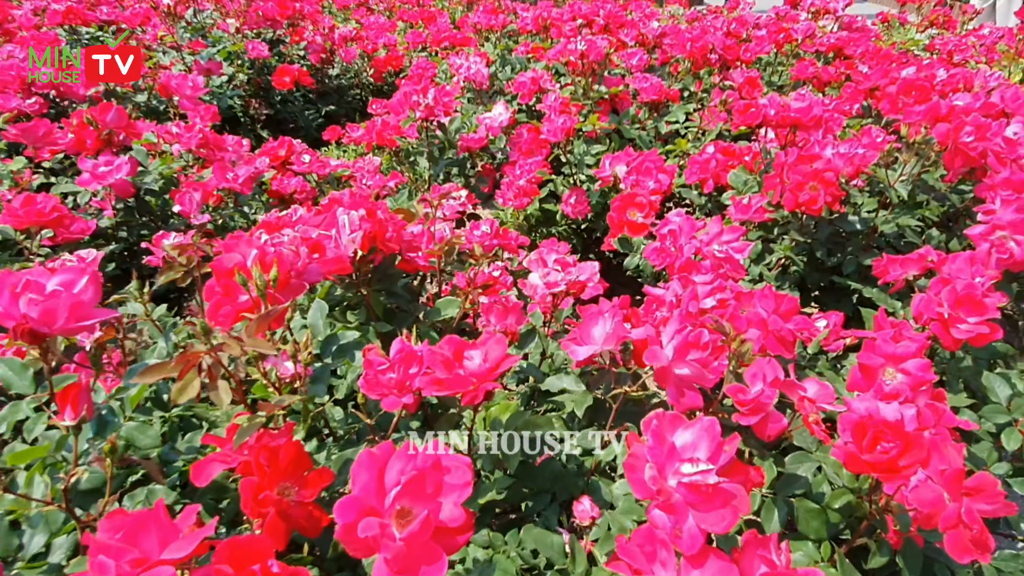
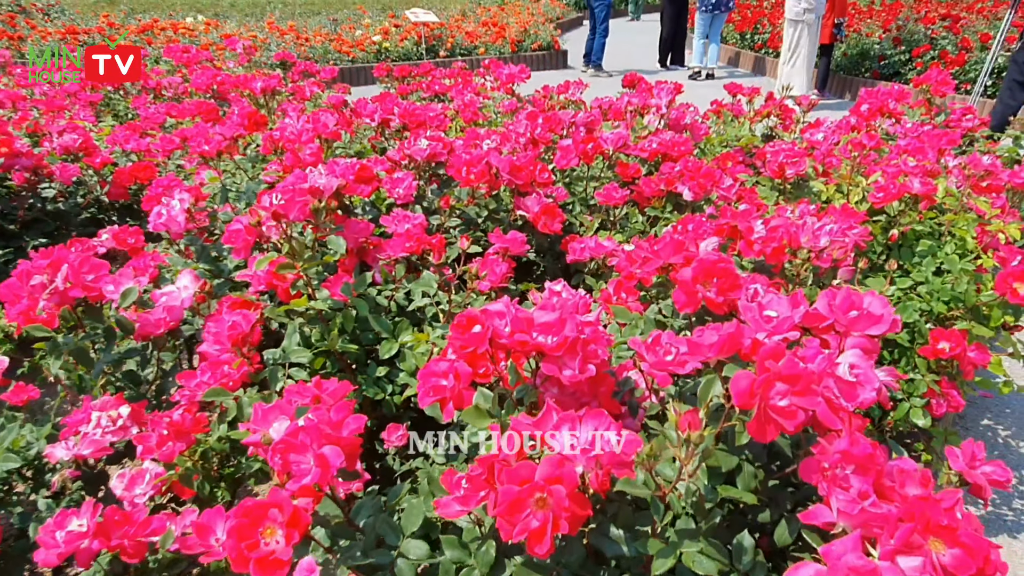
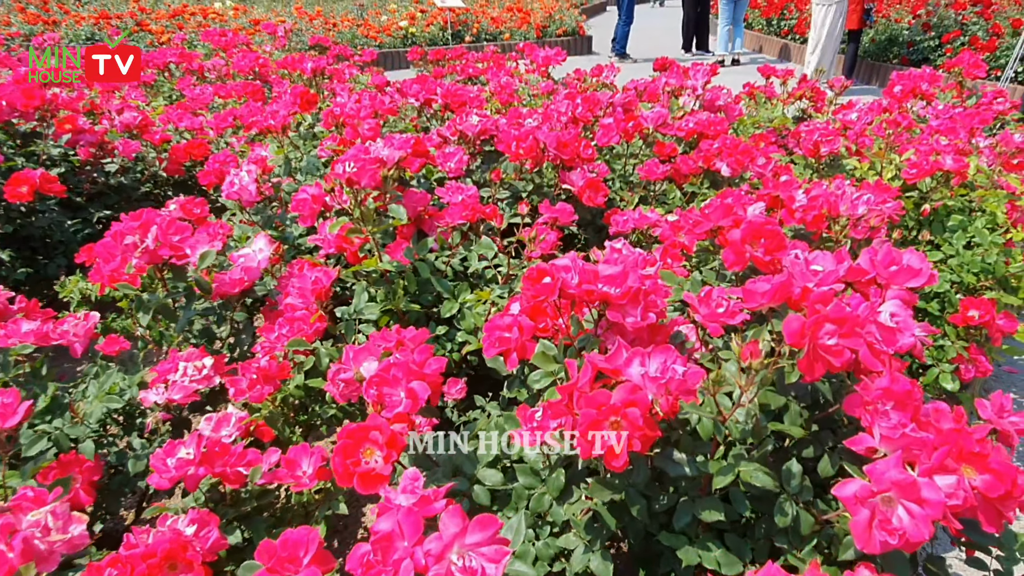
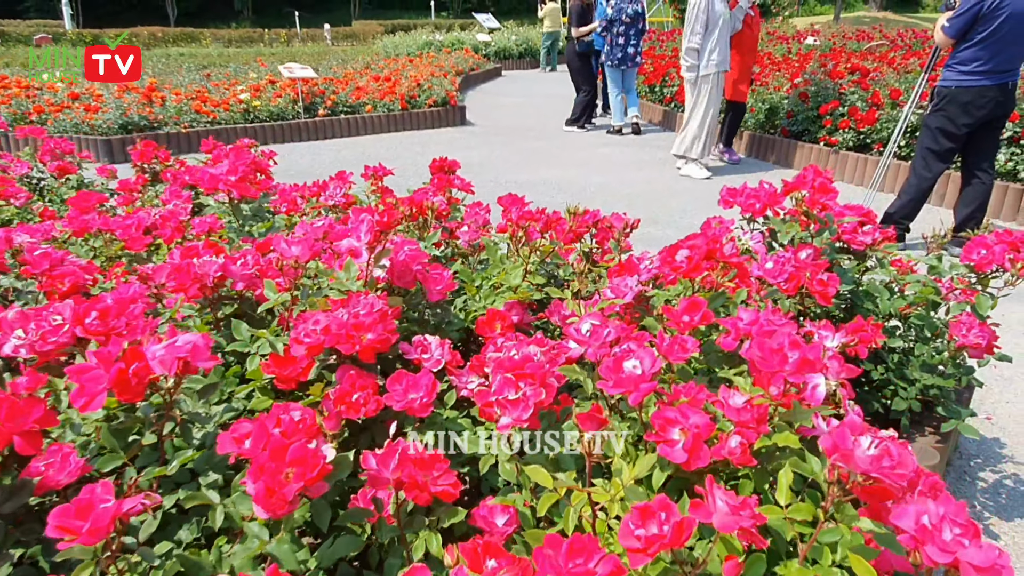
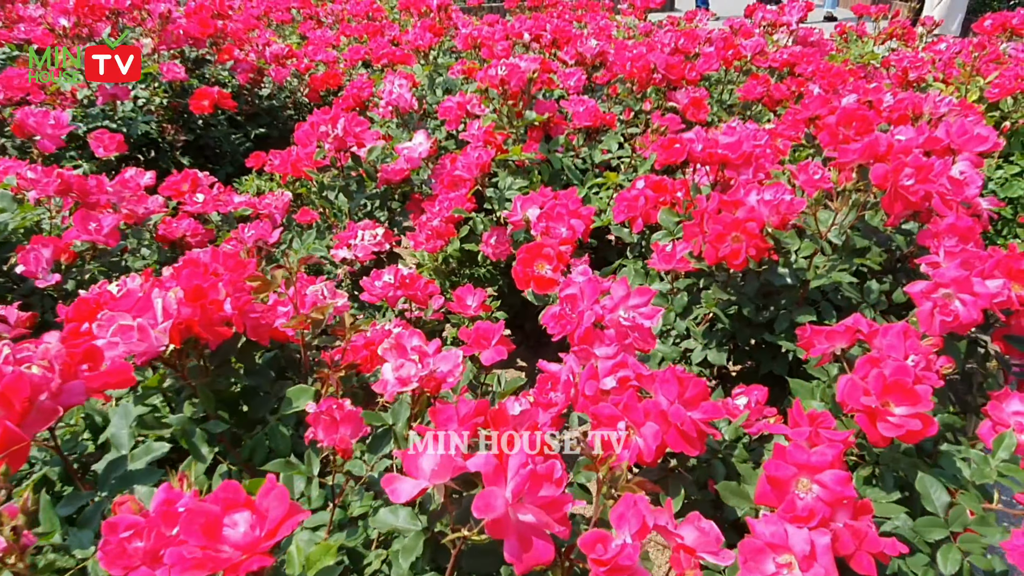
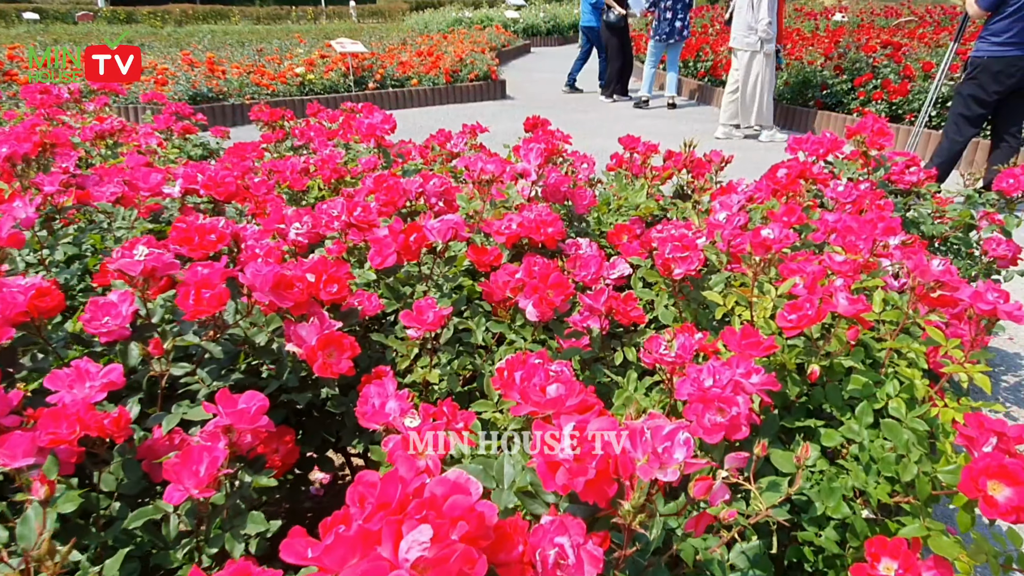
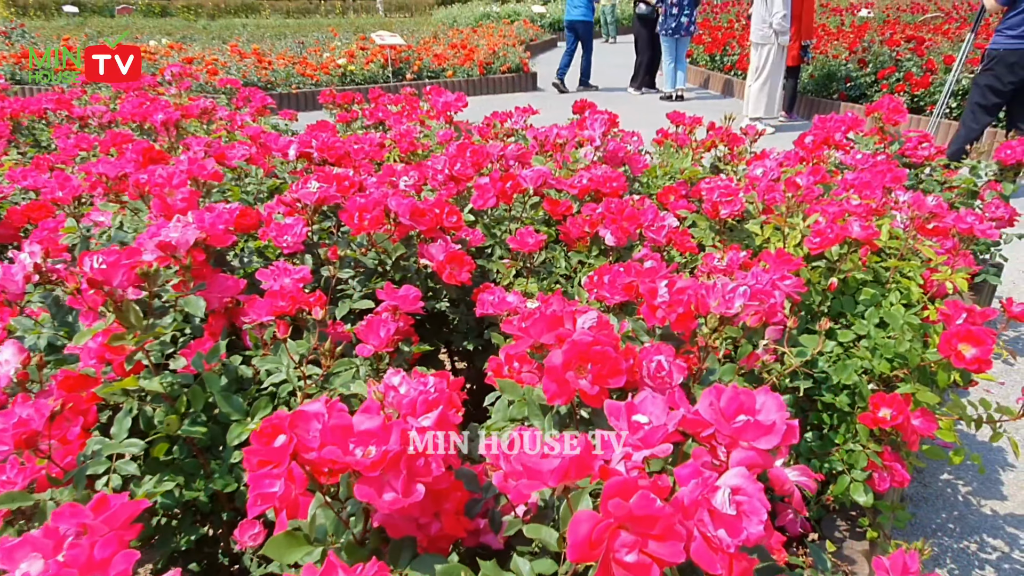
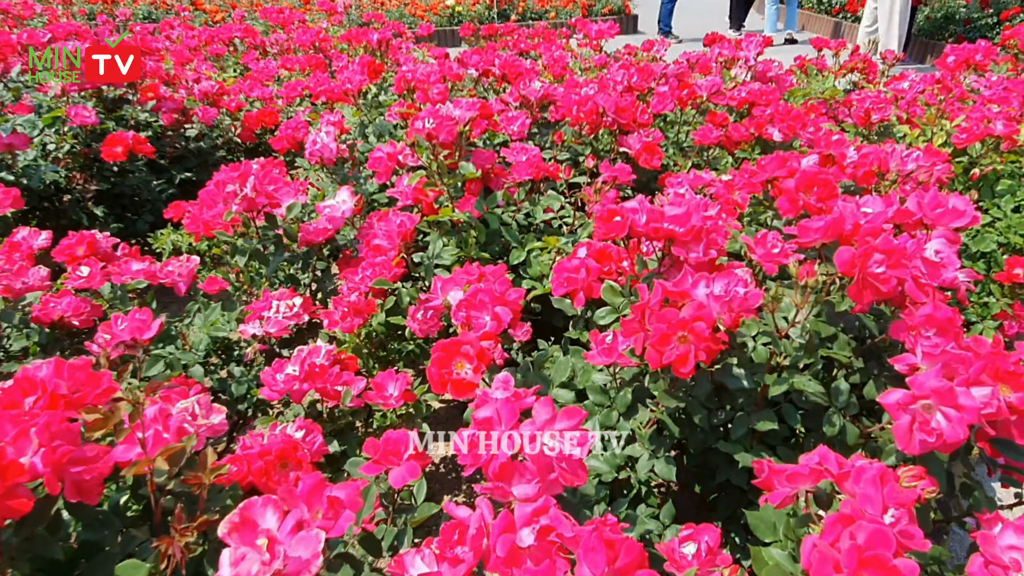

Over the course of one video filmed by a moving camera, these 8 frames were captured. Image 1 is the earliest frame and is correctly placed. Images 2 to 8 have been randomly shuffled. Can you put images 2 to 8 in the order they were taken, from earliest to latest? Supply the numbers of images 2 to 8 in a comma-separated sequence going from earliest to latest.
5, 8, 3, 2, 7, 6, 4
